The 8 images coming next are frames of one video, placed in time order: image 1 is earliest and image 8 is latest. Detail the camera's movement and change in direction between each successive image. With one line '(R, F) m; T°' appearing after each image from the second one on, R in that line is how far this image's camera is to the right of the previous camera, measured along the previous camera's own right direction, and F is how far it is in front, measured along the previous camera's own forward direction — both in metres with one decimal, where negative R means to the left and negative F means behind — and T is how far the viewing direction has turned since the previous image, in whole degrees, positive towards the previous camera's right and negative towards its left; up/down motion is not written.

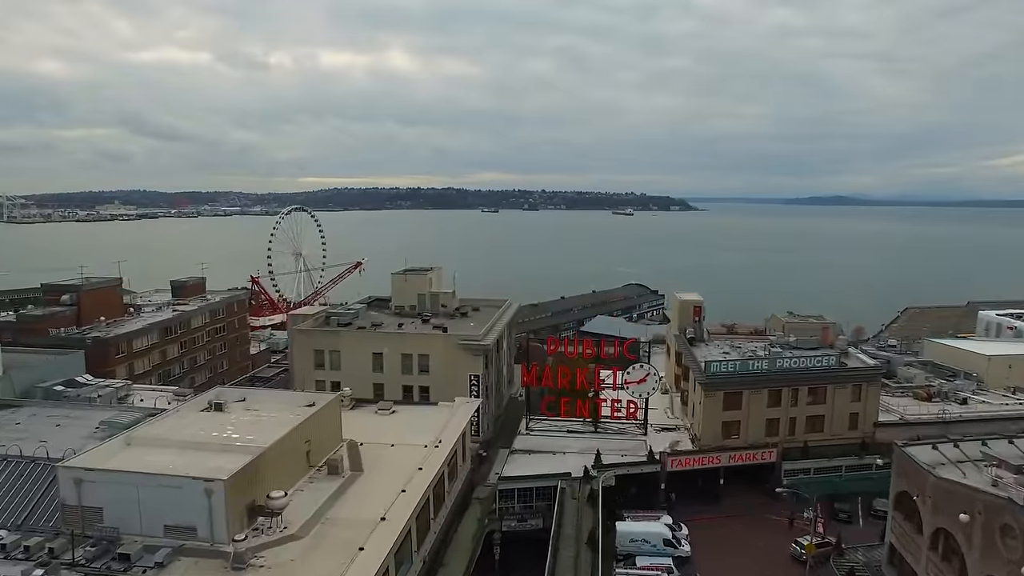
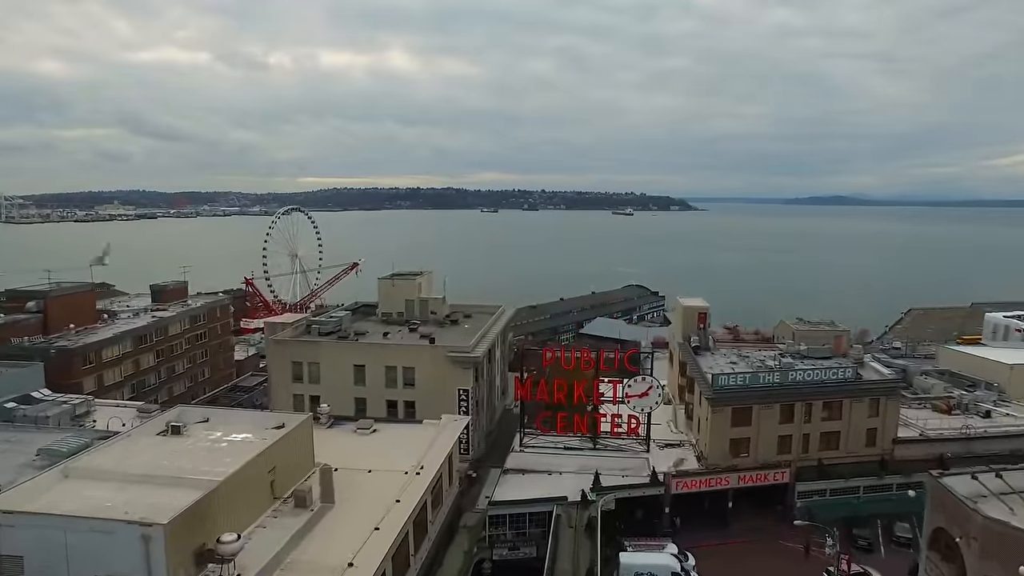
(+0.2, +1.0) m; 0°
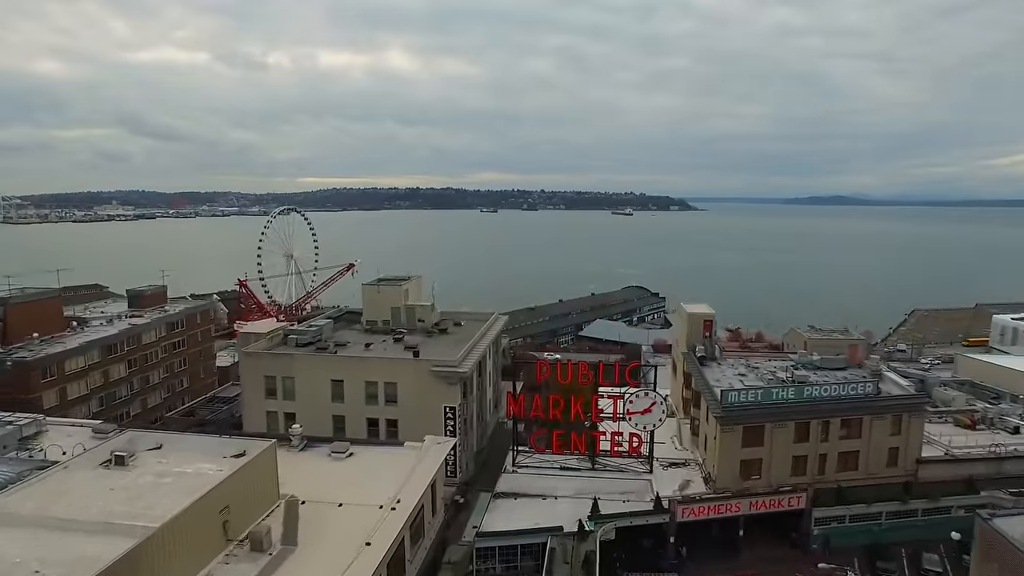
(+0.2, +1.1) m; 0°
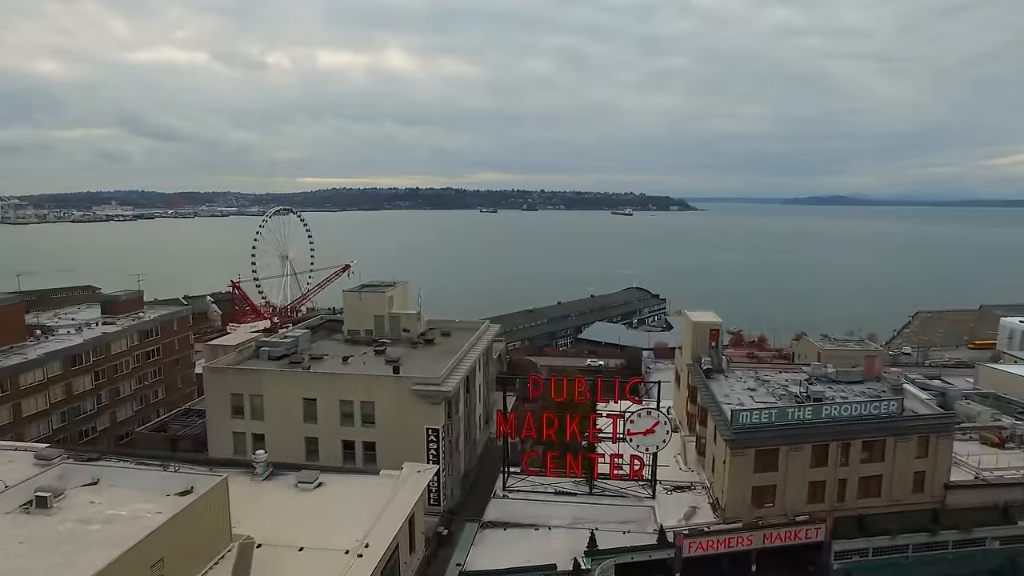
(+0.2, +1.1) m; 0°
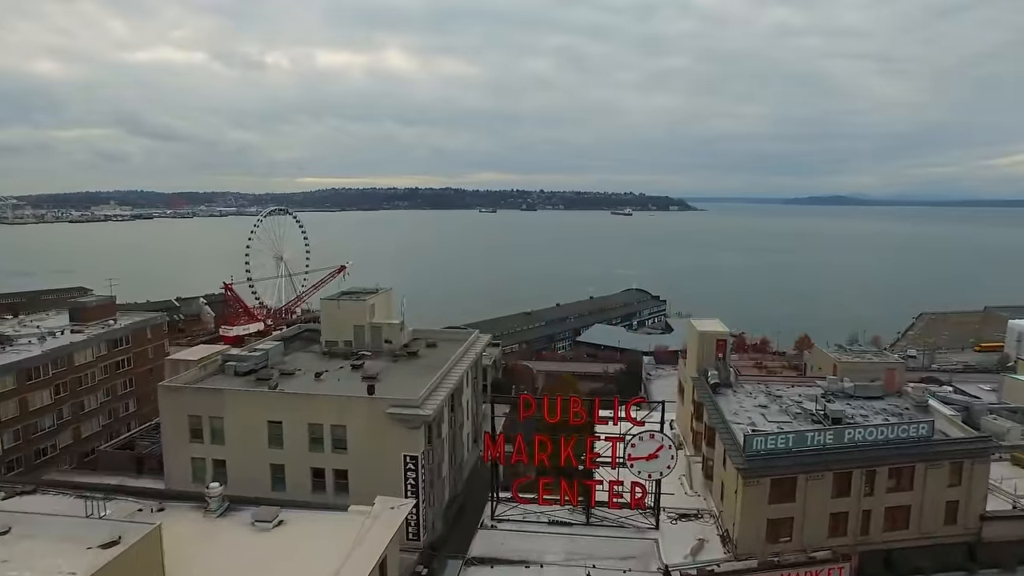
(+0.2, +1.1) m; 0°
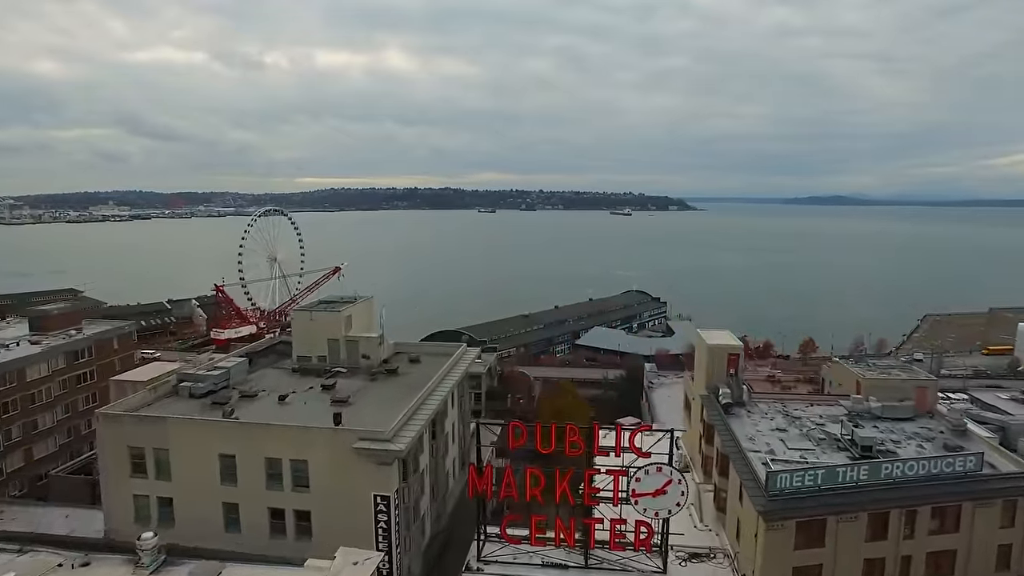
(+0.2, +1.3) m; 0°
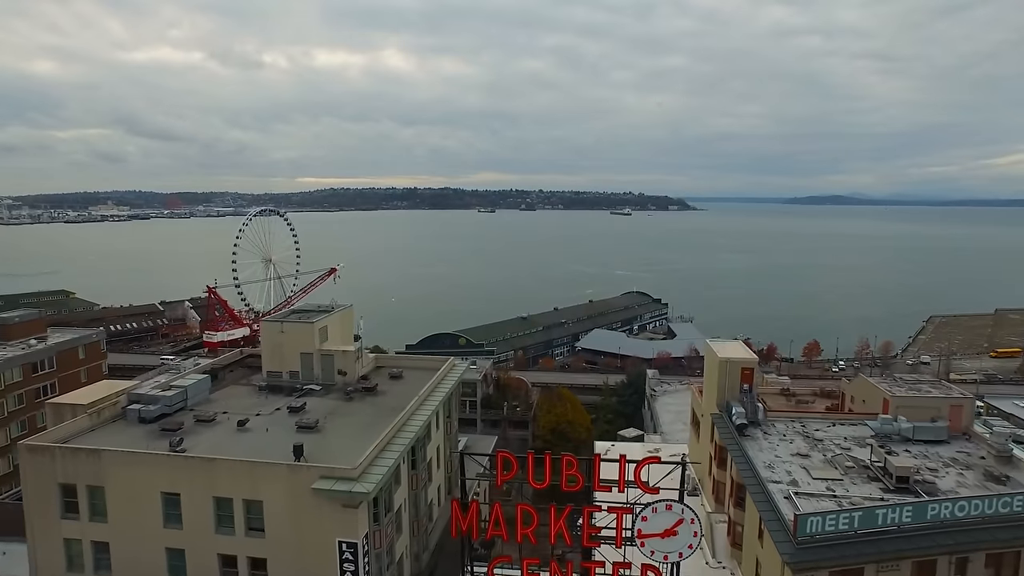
(+0.1, +1.2) m; 0°
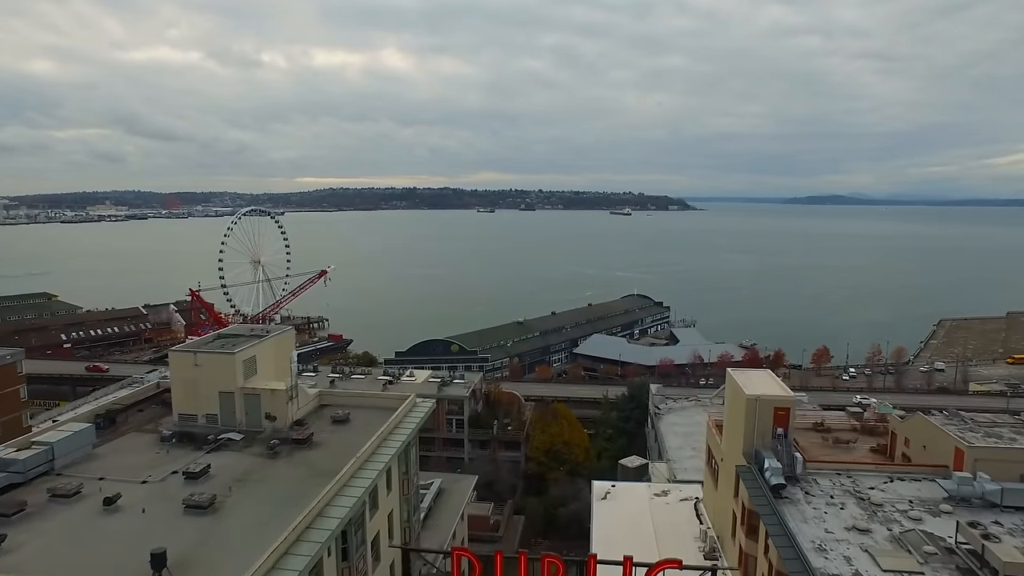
(+0.4, +2.4) m; 0°
